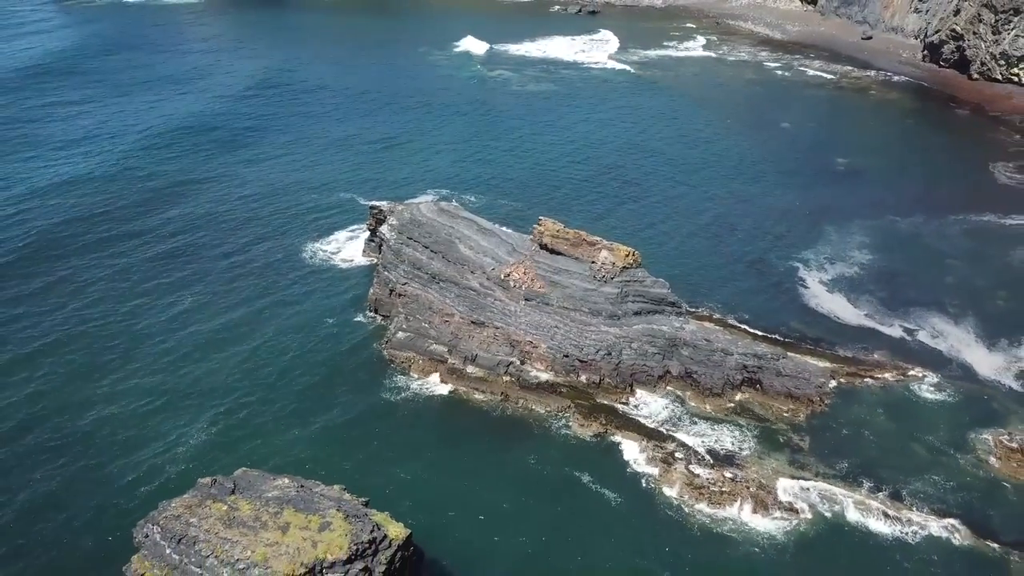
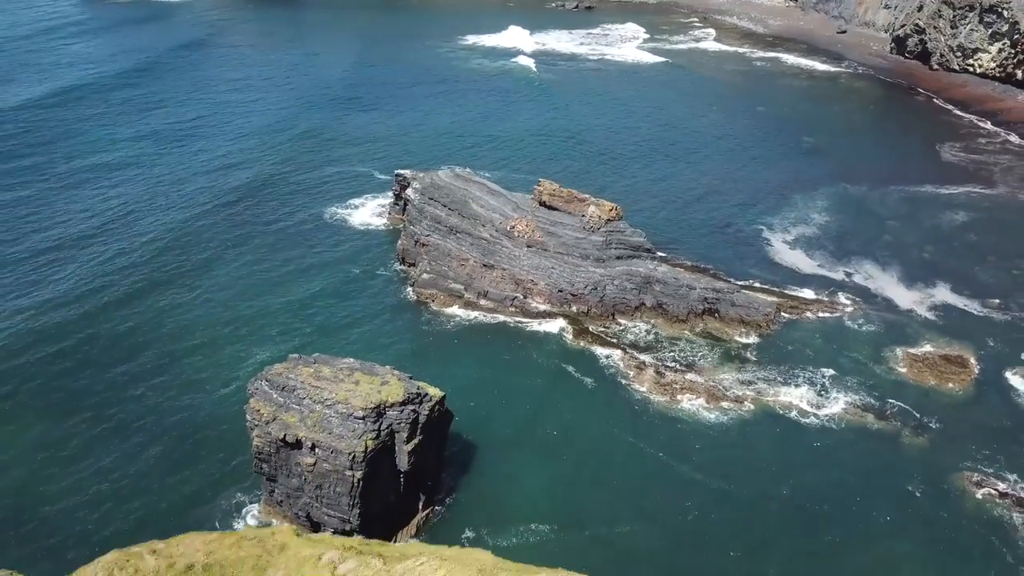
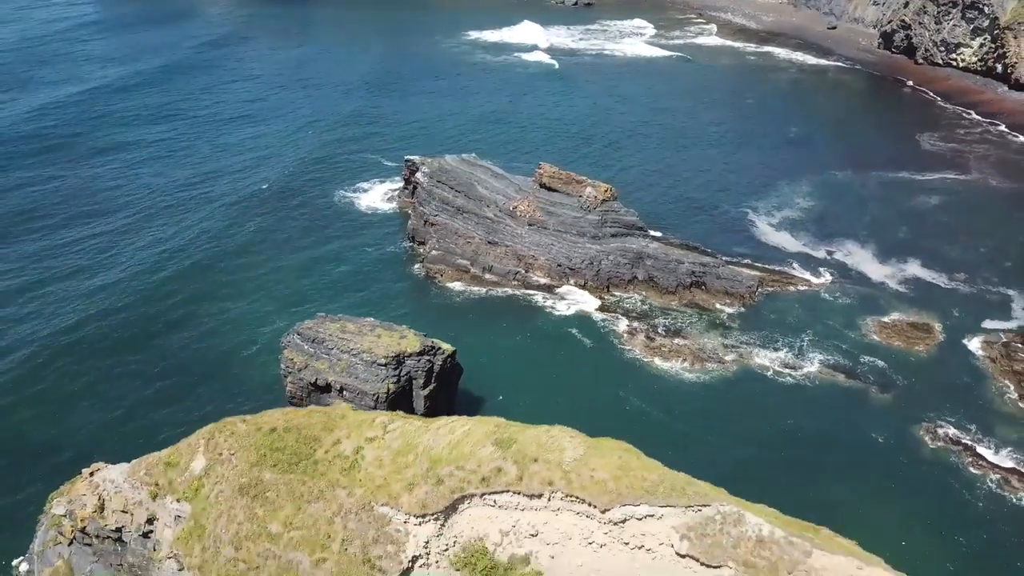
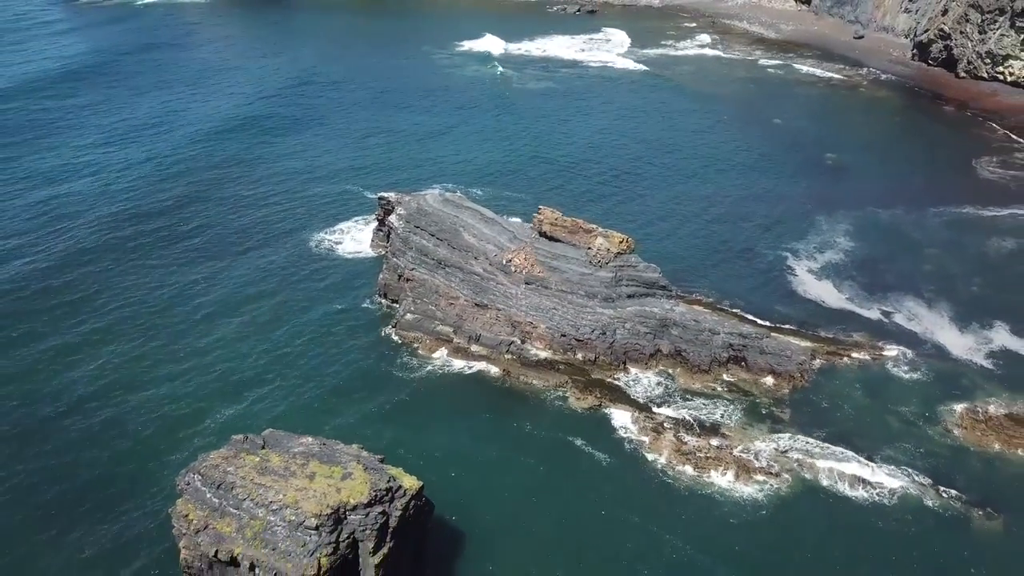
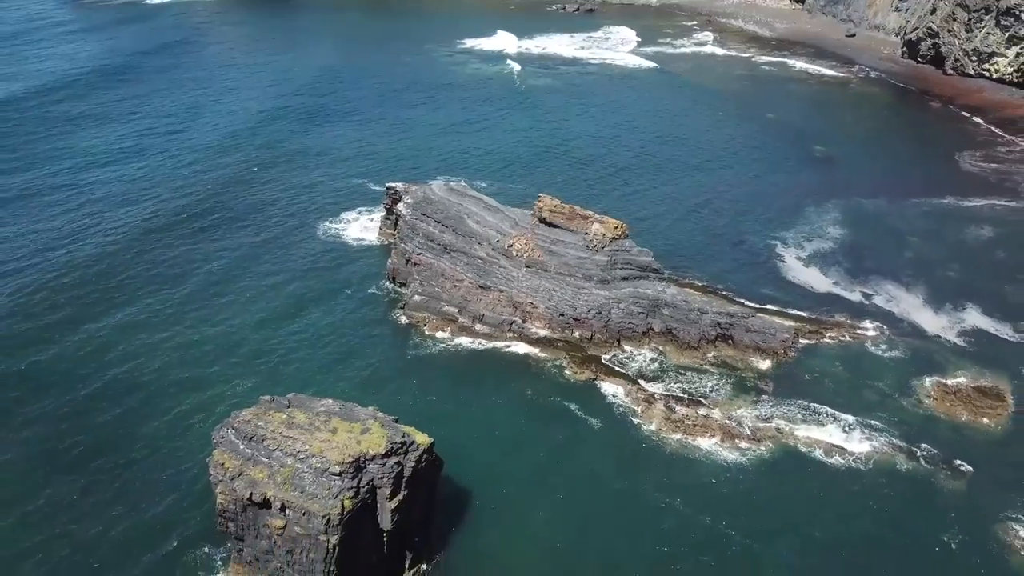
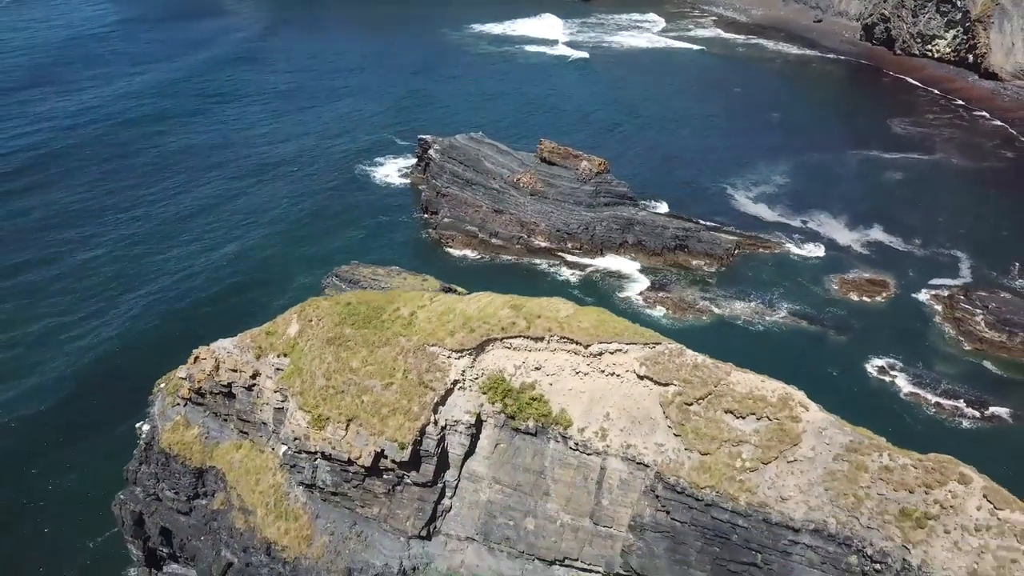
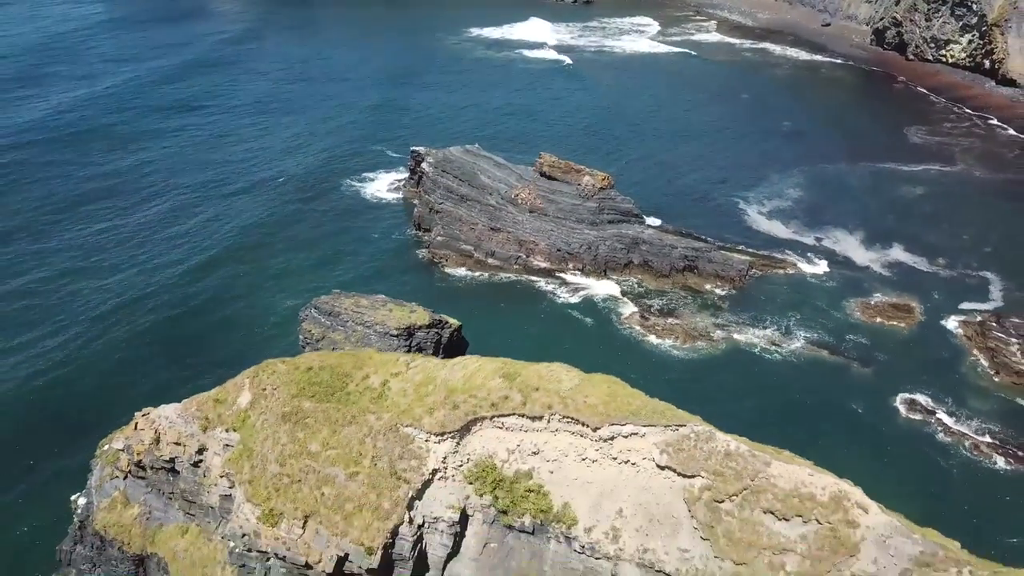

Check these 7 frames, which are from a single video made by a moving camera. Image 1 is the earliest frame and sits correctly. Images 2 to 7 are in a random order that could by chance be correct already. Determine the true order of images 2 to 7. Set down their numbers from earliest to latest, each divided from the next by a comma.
4, 5, 2, 3, 7, 6
